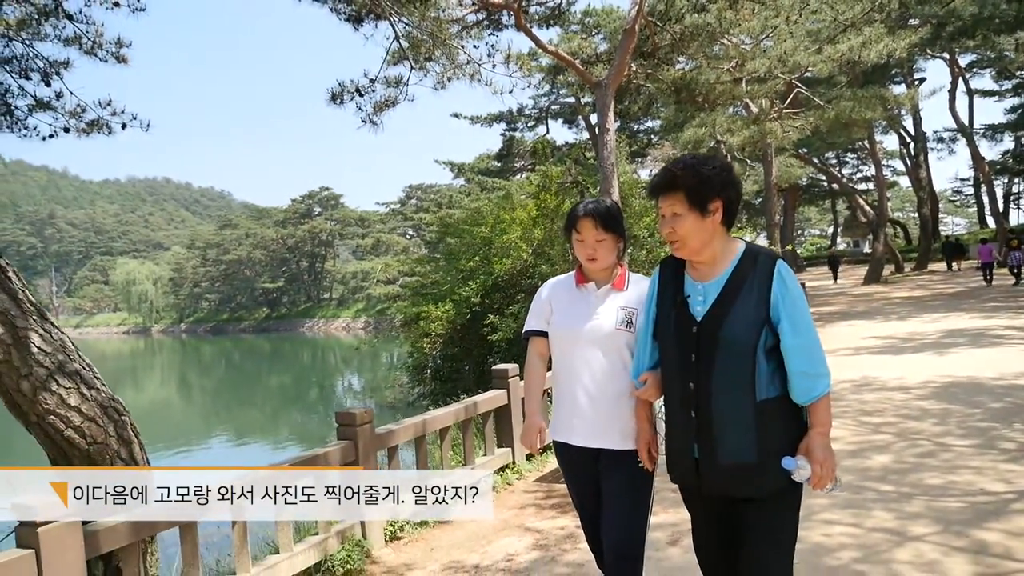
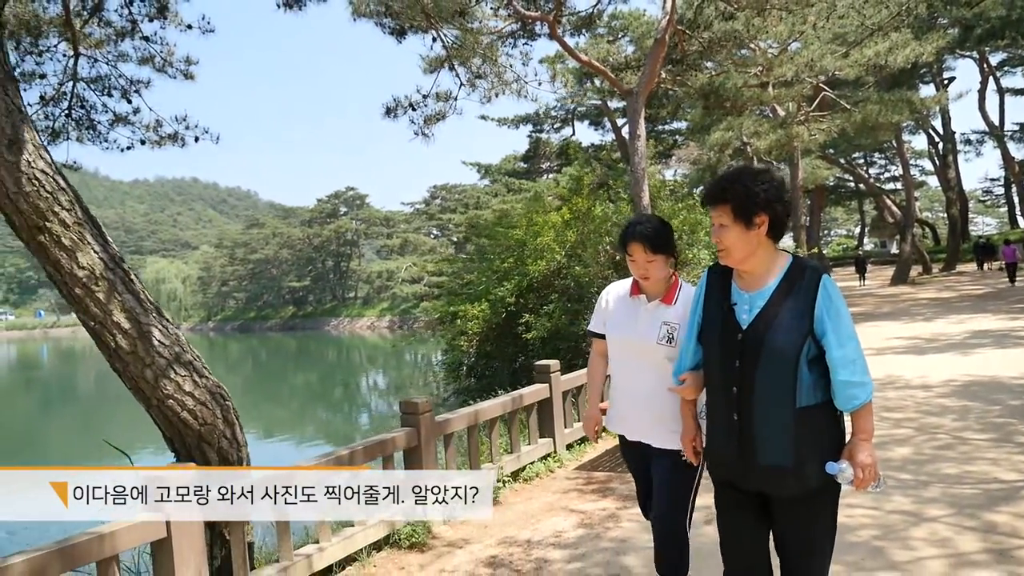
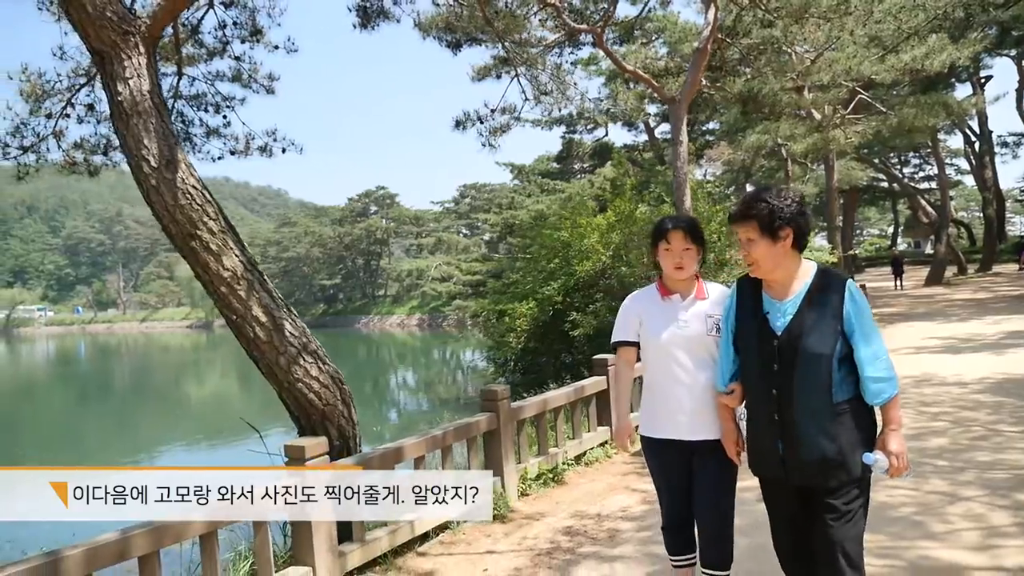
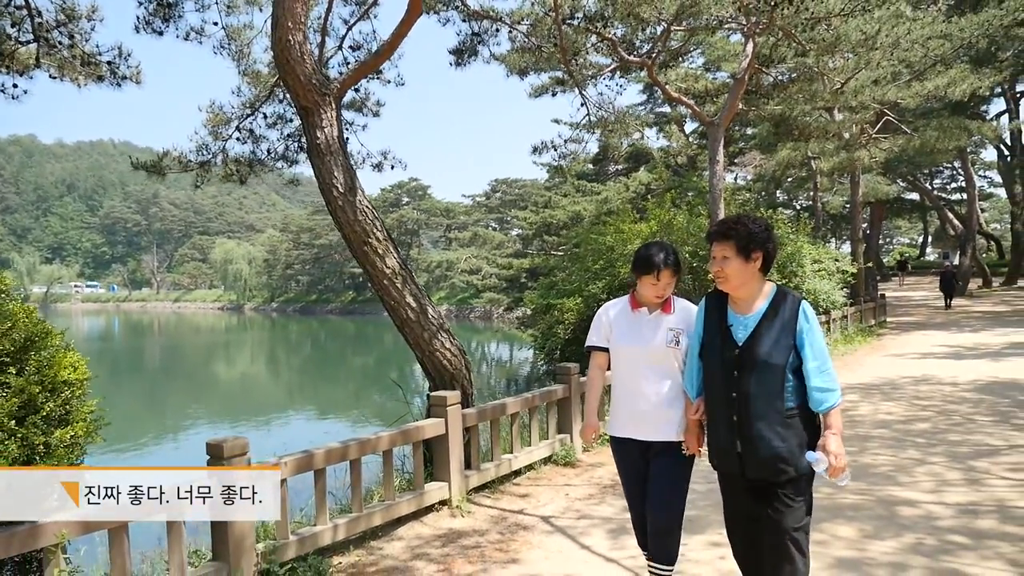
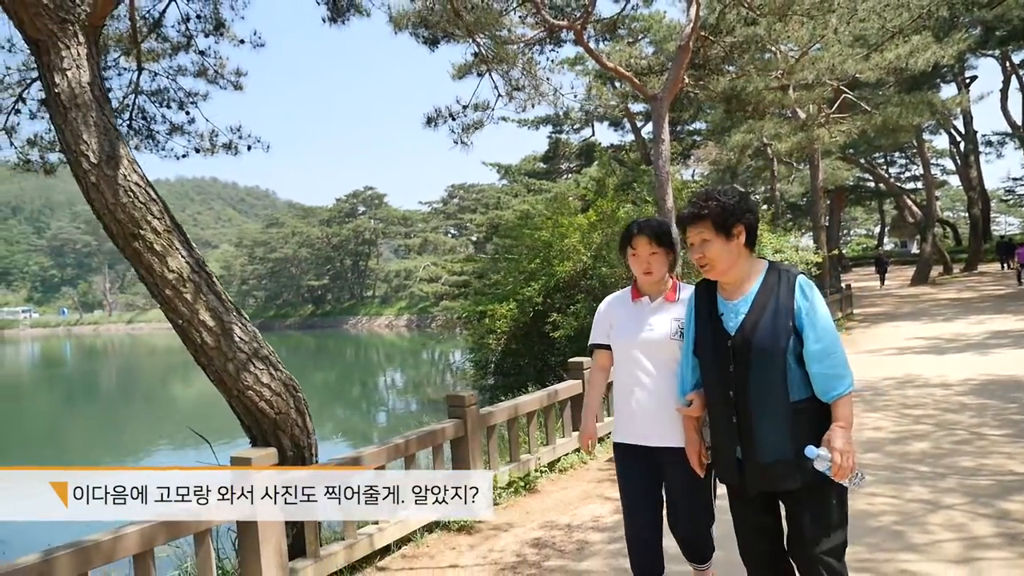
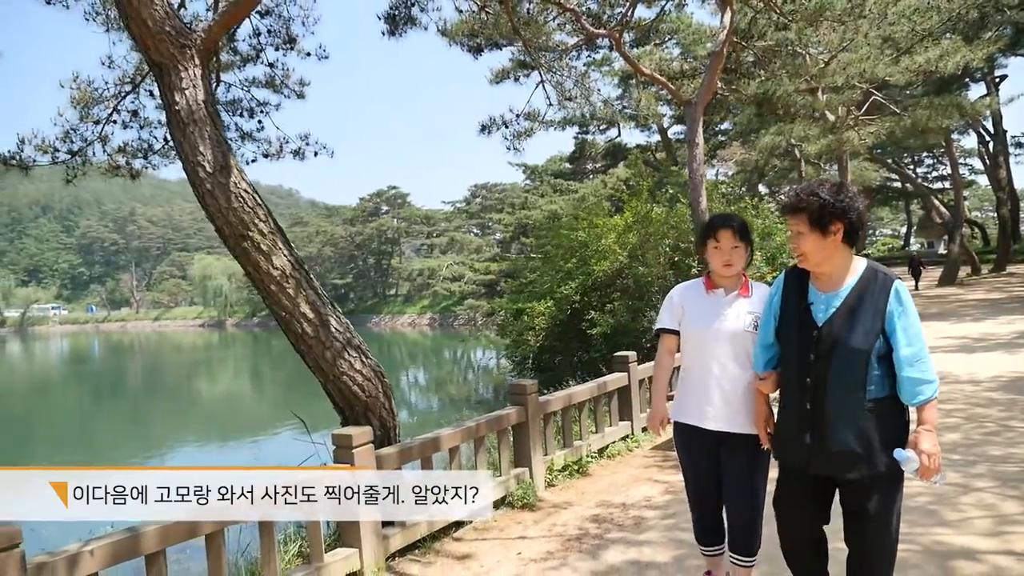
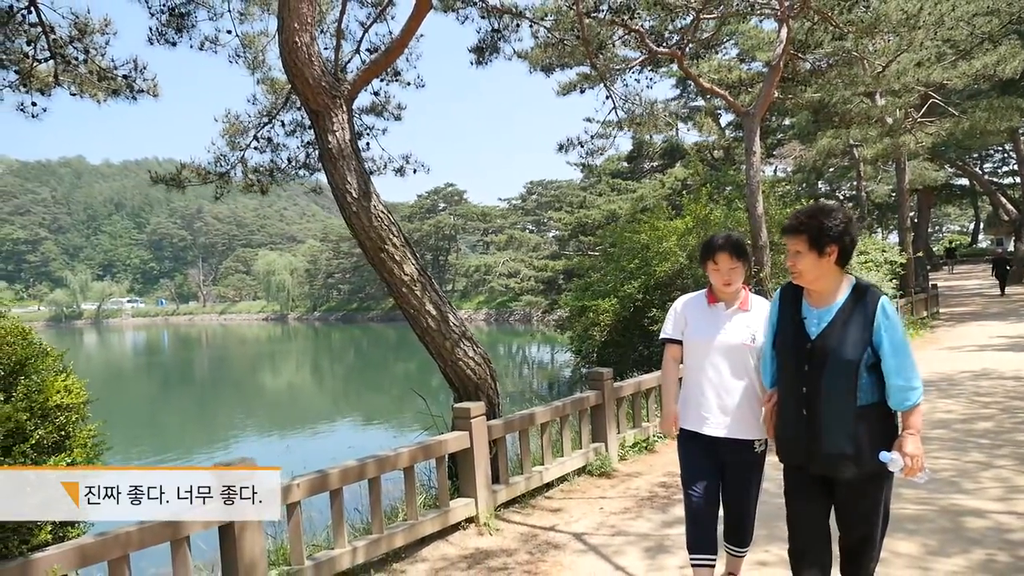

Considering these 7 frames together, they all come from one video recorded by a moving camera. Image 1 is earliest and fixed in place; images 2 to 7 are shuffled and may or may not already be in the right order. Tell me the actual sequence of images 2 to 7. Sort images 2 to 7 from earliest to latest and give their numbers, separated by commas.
2, 5, 3, 6, 7, 4
